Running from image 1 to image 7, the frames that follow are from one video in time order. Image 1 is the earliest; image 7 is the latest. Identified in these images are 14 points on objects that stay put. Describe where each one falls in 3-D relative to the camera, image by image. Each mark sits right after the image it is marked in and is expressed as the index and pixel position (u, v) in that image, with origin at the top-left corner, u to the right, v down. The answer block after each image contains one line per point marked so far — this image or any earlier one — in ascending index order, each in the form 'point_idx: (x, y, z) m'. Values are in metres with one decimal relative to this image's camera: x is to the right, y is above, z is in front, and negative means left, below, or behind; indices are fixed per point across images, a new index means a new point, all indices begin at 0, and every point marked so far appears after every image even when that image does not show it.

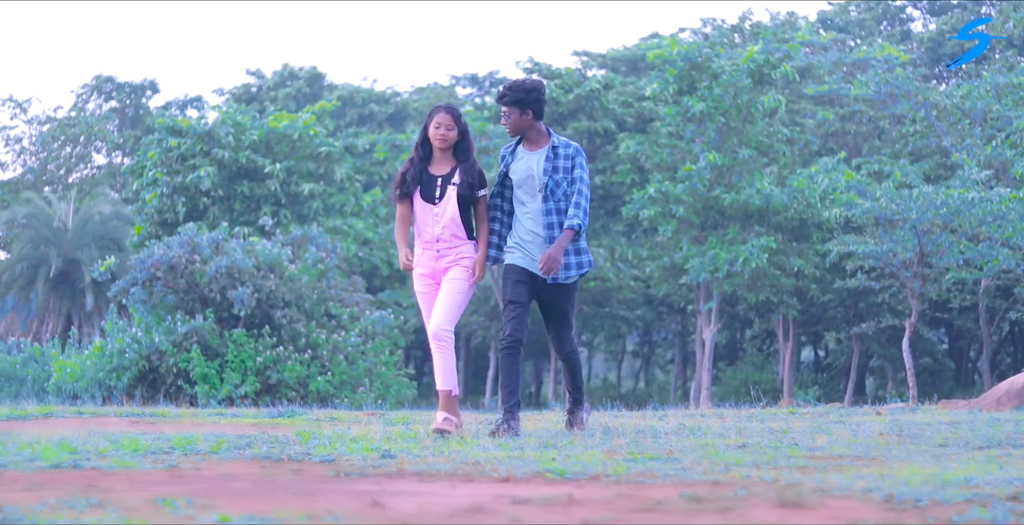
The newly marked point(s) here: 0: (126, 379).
0: (-5.5, -1.7, +15.7) m
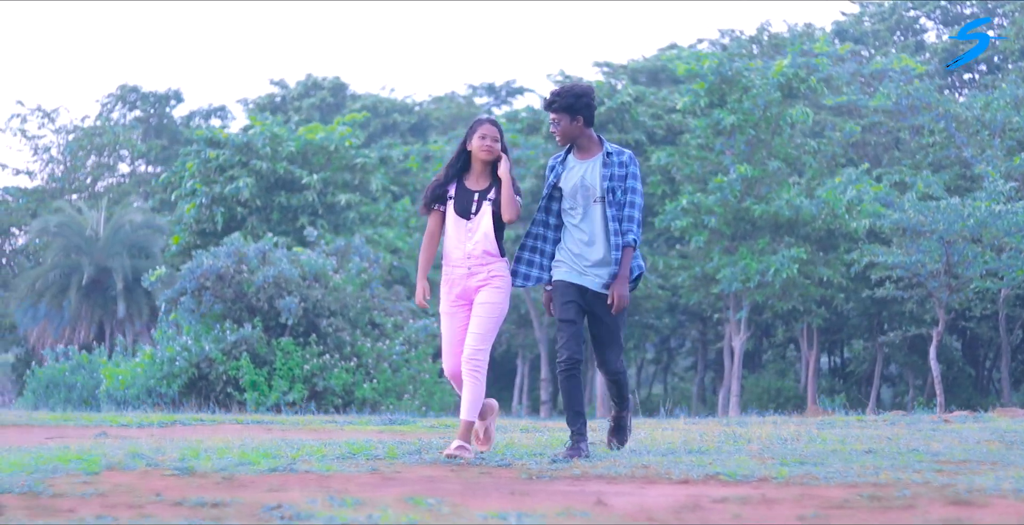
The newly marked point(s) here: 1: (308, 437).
0: (-4.9, -1.8, +16.1) m
1: (-1.1, -0.9, +5.9) m
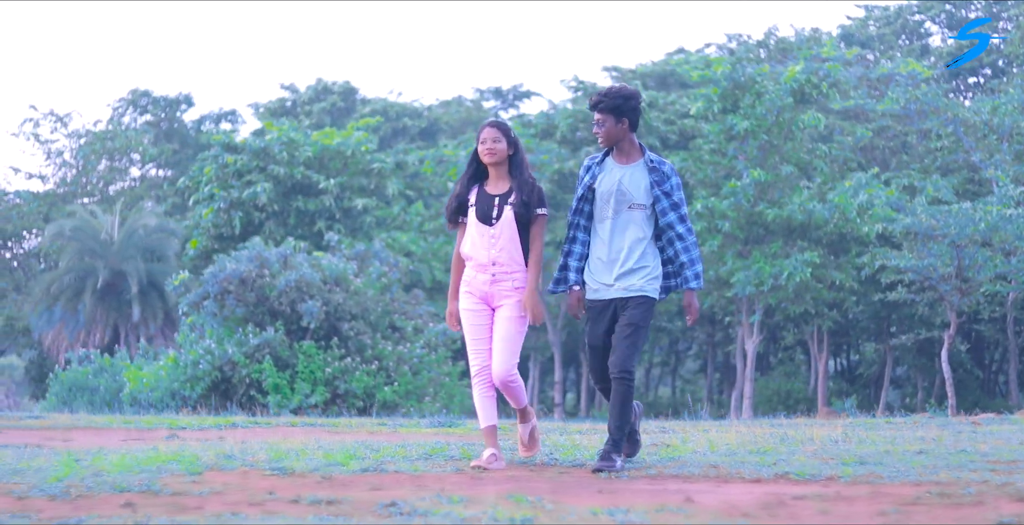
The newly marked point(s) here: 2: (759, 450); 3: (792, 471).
0: (-4.6, -1.9, +16.3) m
1: (-0.8, -1.0, +6.1) m
2: (+1.1, -0.8, +4.7) m
3: (+1.0, -0.8, +4.1) m
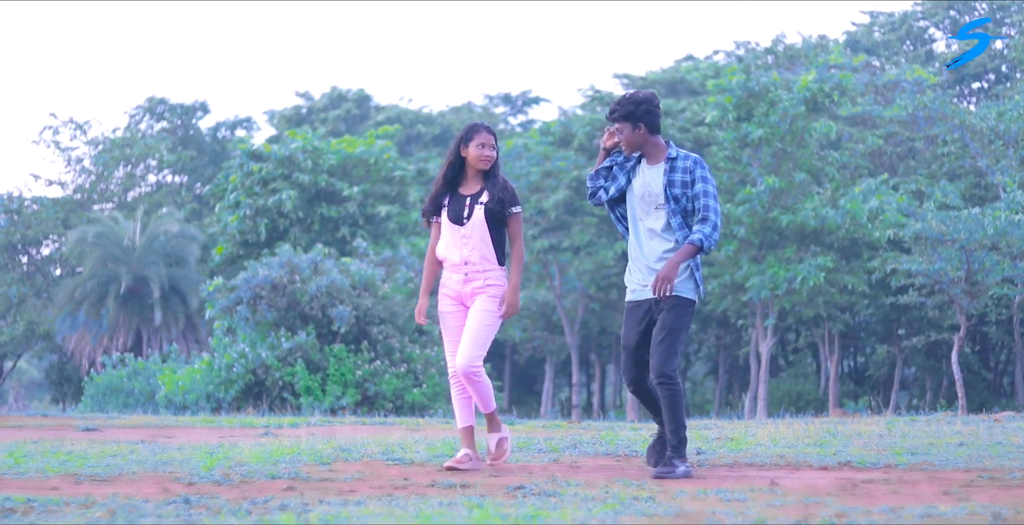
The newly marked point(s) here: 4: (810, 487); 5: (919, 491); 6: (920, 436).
0: (-4.2, -2.0, +16.8) m
1: (-0.4, -1.0, +6.6) m
2: (+1.4, -0.9, +5.3) m
3: (+1.4, -0.8, +4.6) m
4: (+1.0, -0.8, +3.8) m
5: (+1.4, -0.8, +3.8) m
6: (+2.1, -0.9, +5.7) m
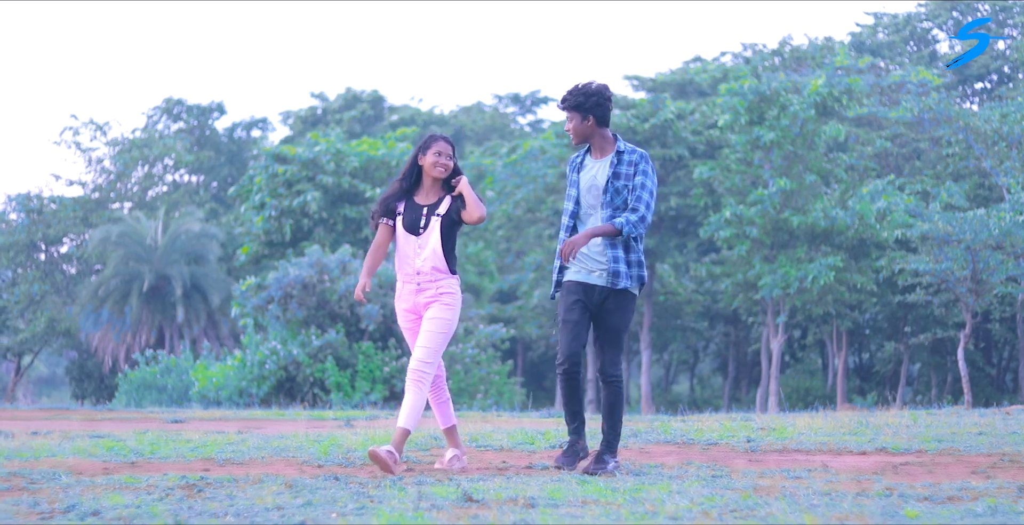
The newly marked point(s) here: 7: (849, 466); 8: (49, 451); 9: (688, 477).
0: (-3.9, -2.0, +17.5) m
1: (-0.1, -1.1, +7.2) m
2: (+1.8, -0.9, +5.9) m
3: (+1.8, -0.9, +5.2) m
4: (+1.4, -0.8, +4.4) m
5: (+1.7, -0.8, +4.4) m
6: (+2.4, -0.9, +6.3) m
7: (+1.4, -0.8, +4.4) m
8: (-2.1, -0.9, +5.1) m
9: (+0.6, -0.8, +4.0) m
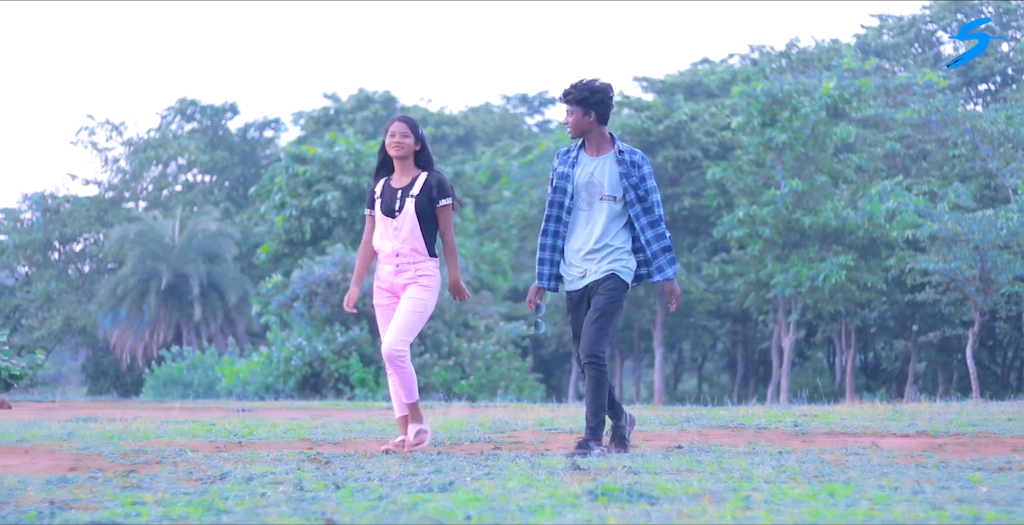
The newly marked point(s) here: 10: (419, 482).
0: (-3.6, -1.9, +17.9) m
1: (+0.3, -1.0, +7.6) m
2: (+2.1, -0.9, +6.3) m
3: (+2.1, -0.9, +5.6) m
4: (+1.7, -0.8, +4.8) m
5: (+2.1, -0.8, +4.8) m
6: (+2.8, -0.9, +6.7) m
7: (+1.7, -0.8, +4.9) m
8: (-1.8, -0.8, +5.6) m
9: (+1.0, -0.8, +4.4) m
10: (-0.3, -0.7, +3.4) m
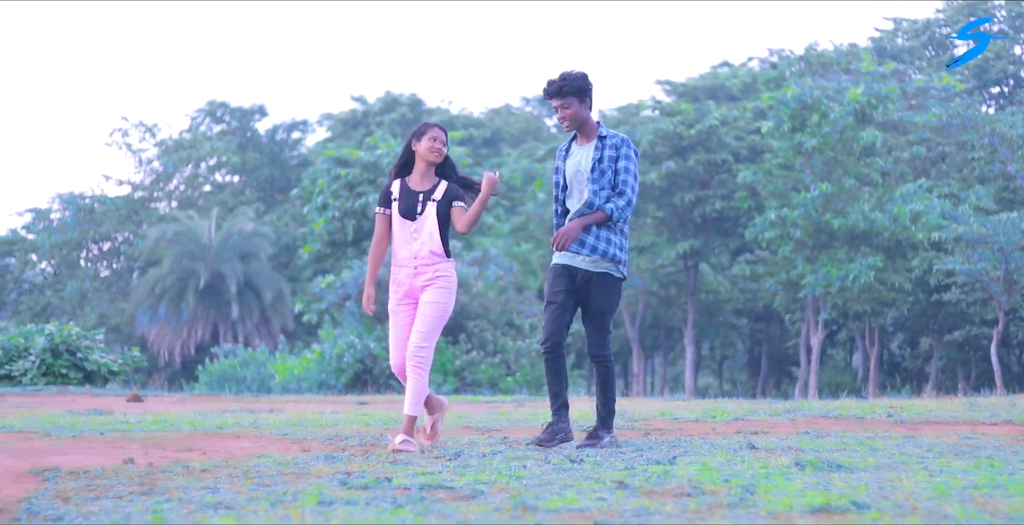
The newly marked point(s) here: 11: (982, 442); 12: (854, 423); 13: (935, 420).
0: (-2.8, -2.0, +18.6) m
1: (+1.0, -1.1, +8.3) m
2: (+2.9, -0.9, +7.0) m
3: (+2.9, -0.9, +6.3) m
4: (+2.5, -0.9, +5.6) m
5: (+2.8, -0.9, +5.5) m
6: (+3.5, -1.0, +7.4) m
7: (+2.5, -0.9, +5.6) m
8: (-1.0, -0.9, +6.3) m
9: (+1.7, -0.8, +5.1) m
10: (+0.5, -0.7, +4.1) m
11: (+2.1, -0.8, +4.9) m
12: (+1.9, -0.9, +6.1) m
13: (+2.4, -0.9, +6.3) m
